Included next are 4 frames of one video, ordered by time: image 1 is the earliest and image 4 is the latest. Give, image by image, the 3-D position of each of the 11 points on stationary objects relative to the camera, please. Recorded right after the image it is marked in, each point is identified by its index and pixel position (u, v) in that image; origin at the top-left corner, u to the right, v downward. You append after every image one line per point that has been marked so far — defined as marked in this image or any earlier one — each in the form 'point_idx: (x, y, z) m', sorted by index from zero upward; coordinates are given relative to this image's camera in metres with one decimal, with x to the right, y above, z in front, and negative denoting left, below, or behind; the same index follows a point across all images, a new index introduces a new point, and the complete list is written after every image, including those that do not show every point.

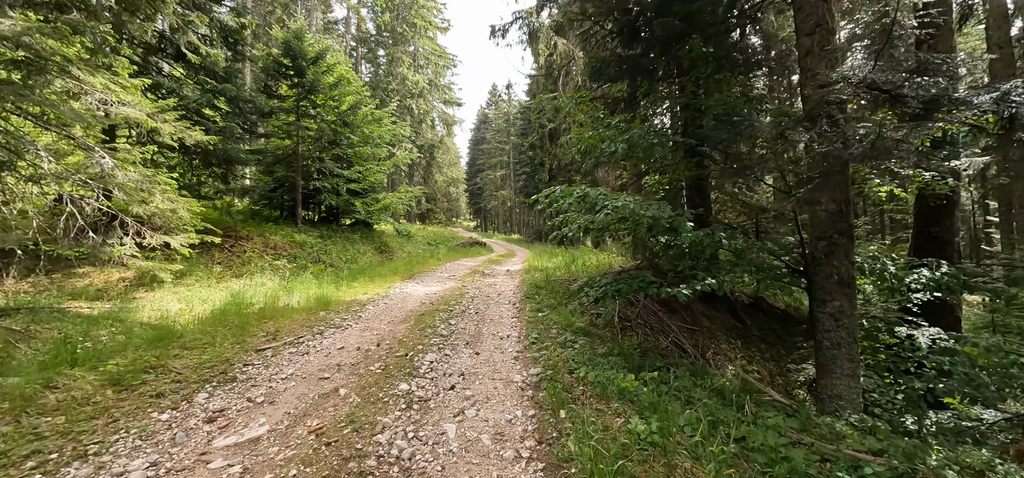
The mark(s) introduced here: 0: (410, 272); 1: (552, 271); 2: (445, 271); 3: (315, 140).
0: (-3.2, -1.0, +12.7) m
1: (+1.2, -1.0, +12.5) m
2: (-2.0, -1.0, +13.4) m
3: (-8.7, +4.3, +17.9) m
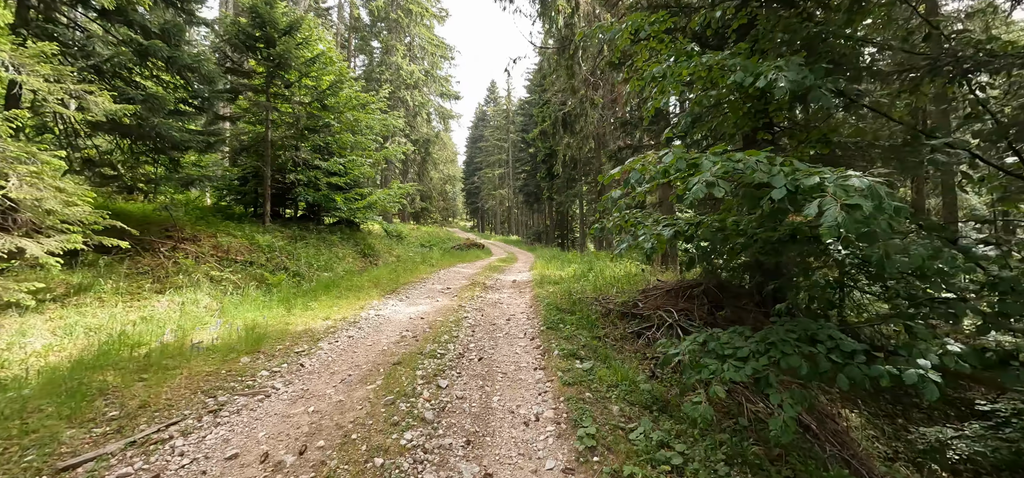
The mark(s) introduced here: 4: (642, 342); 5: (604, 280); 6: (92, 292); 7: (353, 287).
0: (-3.0, -1.1, +10.2) m
1: (+1.4, -1.1, +10.1) m
2: (-1.8, -1.1, +10.9) m
3: (-8.4, +4.3, +15.4) m
4: (+1.8, -1.5, +5.8) m
5: (+2.3, -1.0, +10.2) m
6: (-7.2, -0.9, +7.0) m
7: (-3.7, -1.1, +9.5) m
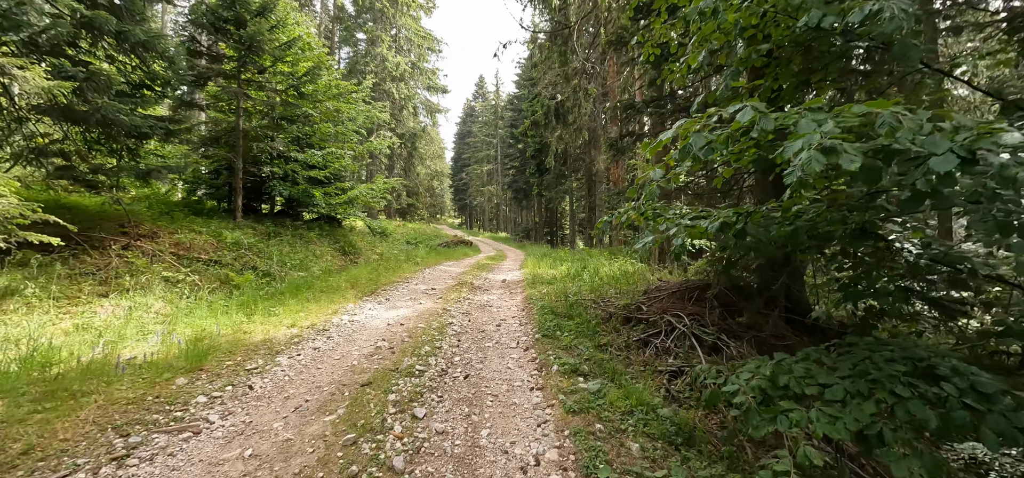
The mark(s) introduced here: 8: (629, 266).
0: (-3.2, -1.0, +9.4) m
1: (+1.2, -1.0, +9.4) m
2: (-2.1, -1.1, +10.2) m
3: (-8.8, +4.4, +14.4) m
4: (+1.7, -1.4, +5.1) m
5: (+2.1, -1.0, +9.5) m
6: (-7.4, -0.9, +6.1) m
7: (-3.9, -1.0, +8.6) m
8: (+3.4, -0.8, +11.7) m
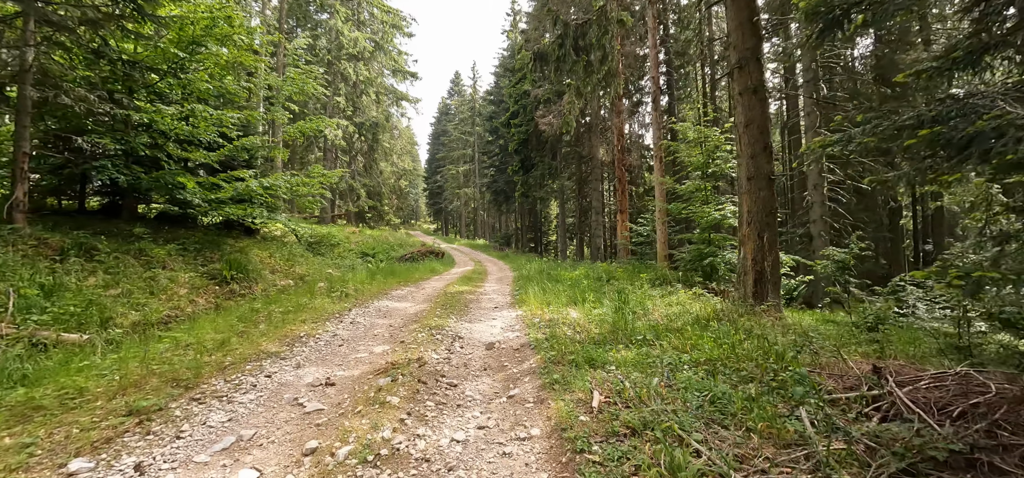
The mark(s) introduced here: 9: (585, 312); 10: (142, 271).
0: (-3.2, -1.3, +4.1) m
1: (+1.2, -1.3, +4.3) m
2: (-2.1, -1.4, +4.9) m
3: (-9.1, +4.0, +8.9) m
4: (+2.0, -1.6, +0.1) m
5: (+2.0, -1.2, +4.5) m
6: (-7.2, -1.1, +0.6) m
7: (-3.9, -1.3, +3.3) m
8: (+3.2, -1.1, +6.8) m
9: (+1.2, -1.2, +6.6) m
10: (-6.6, -0.6, +7.2) m
